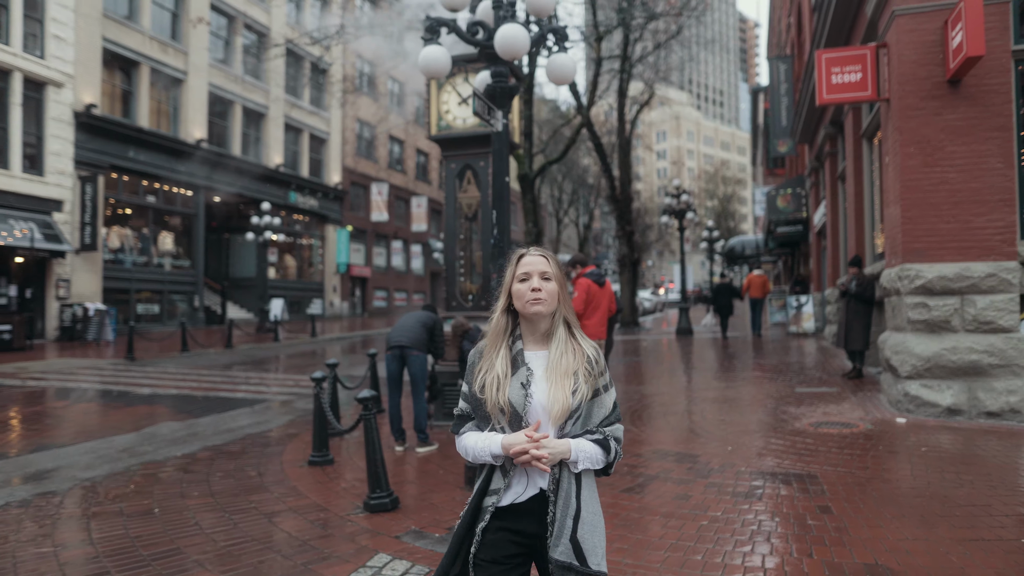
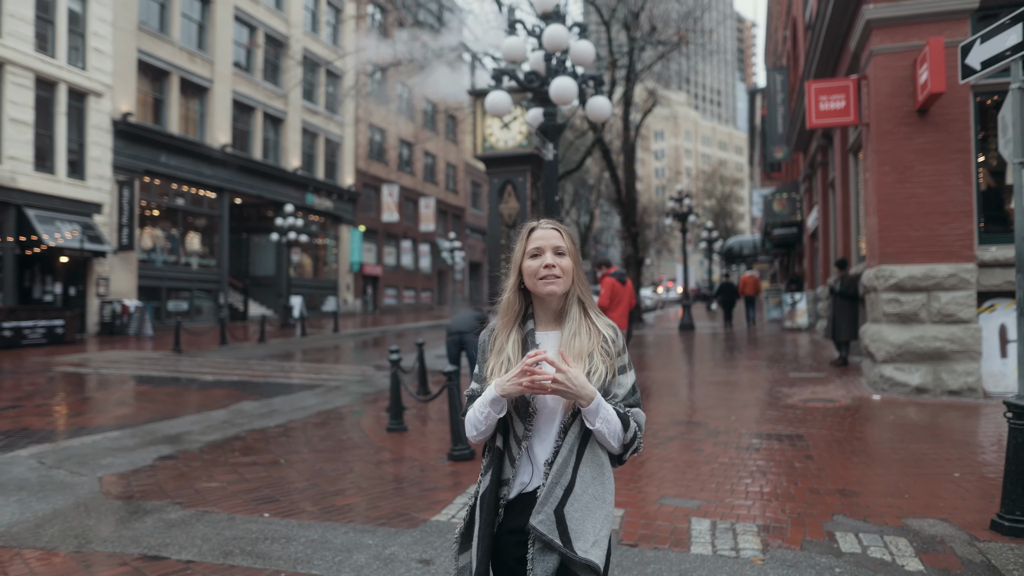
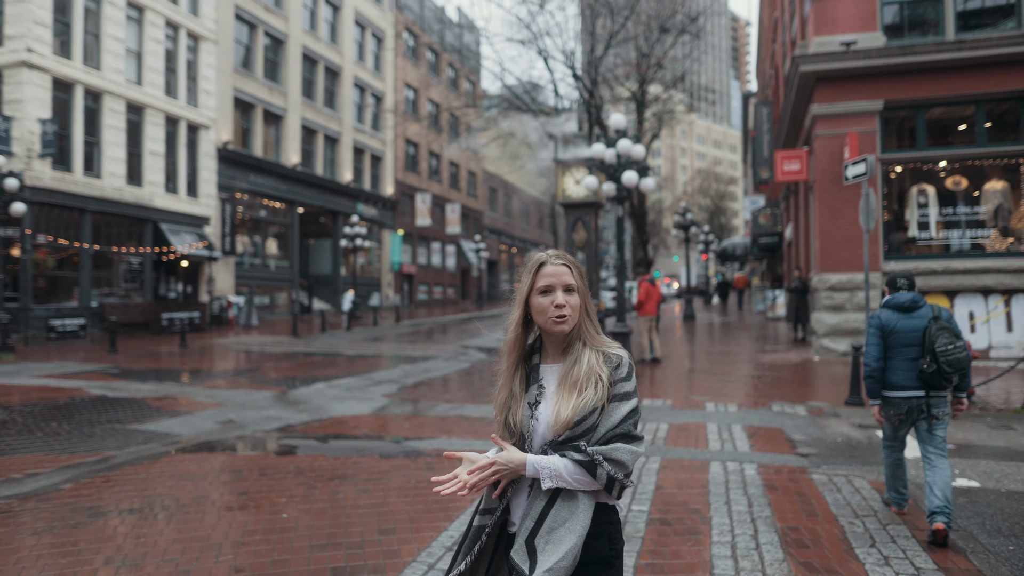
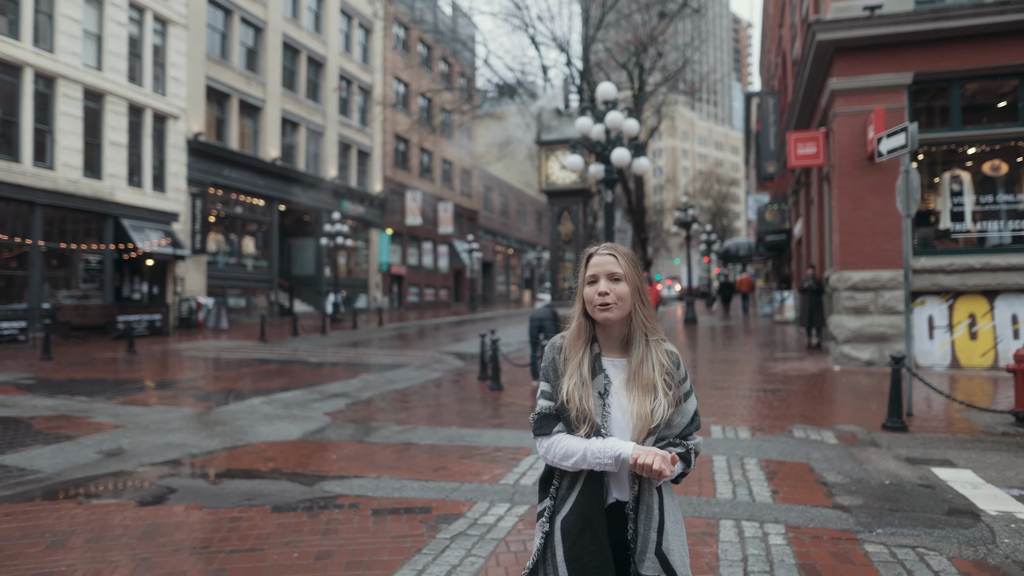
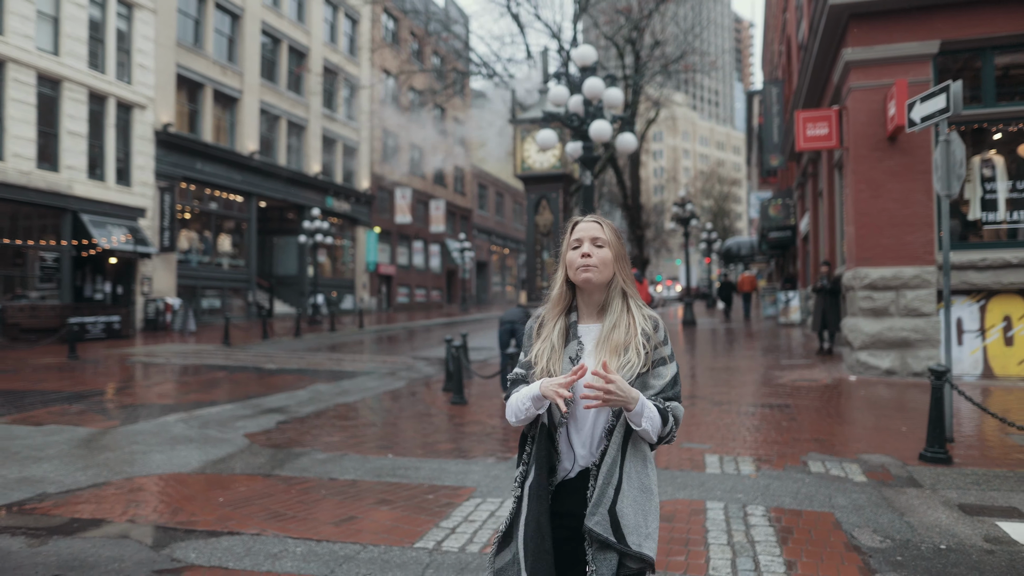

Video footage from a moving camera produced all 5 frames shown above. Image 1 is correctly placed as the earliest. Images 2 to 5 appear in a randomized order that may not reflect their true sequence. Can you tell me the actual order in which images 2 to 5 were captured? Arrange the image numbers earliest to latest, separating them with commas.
2, 5, 4, 3
